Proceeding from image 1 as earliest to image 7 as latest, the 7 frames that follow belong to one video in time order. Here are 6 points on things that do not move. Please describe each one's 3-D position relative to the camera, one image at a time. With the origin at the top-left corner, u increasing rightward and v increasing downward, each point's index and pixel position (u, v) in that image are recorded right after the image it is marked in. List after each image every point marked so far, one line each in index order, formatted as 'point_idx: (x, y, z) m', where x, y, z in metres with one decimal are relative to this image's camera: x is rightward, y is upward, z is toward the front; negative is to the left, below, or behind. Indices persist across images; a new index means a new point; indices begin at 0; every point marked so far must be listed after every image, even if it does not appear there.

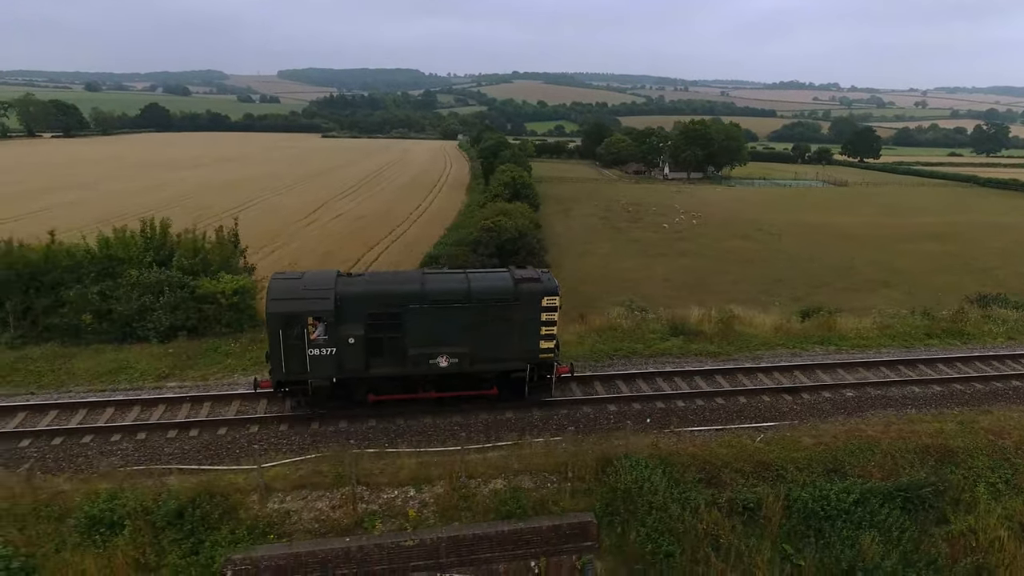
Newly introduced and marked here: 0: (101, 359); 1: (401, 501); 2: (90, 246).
0: (-10.5, -1.8, +14.3) m
1: (-2.0, -4.0, +10.5) m
2: (-12.5, +1.2, +16.6) m
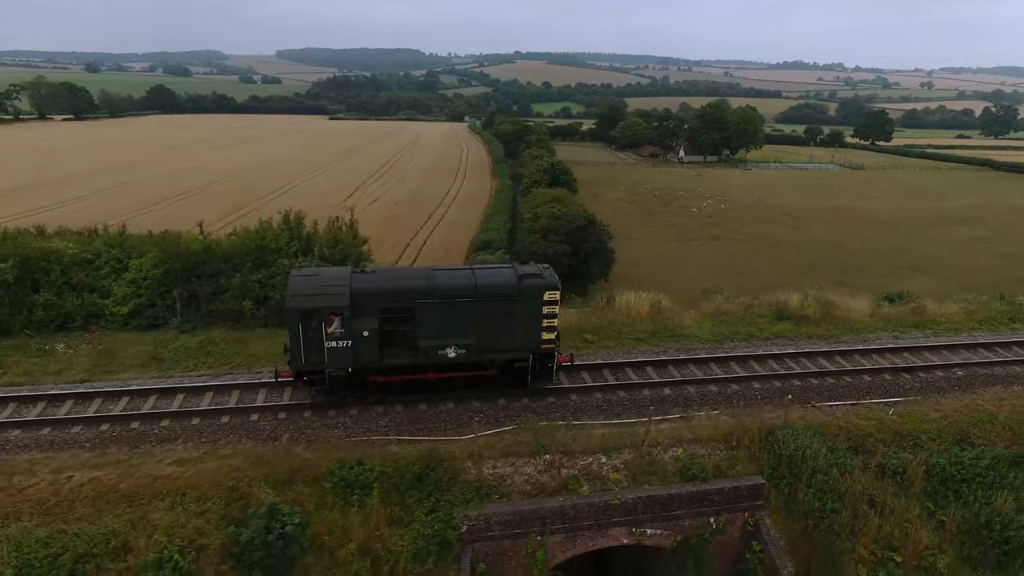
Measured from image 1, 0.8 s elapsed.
0: (-6.6, -1.5, +15.5) m
1: (+1.9, -3.8, +11.8) m
2: (-8.6, +1.6, +17.8) m
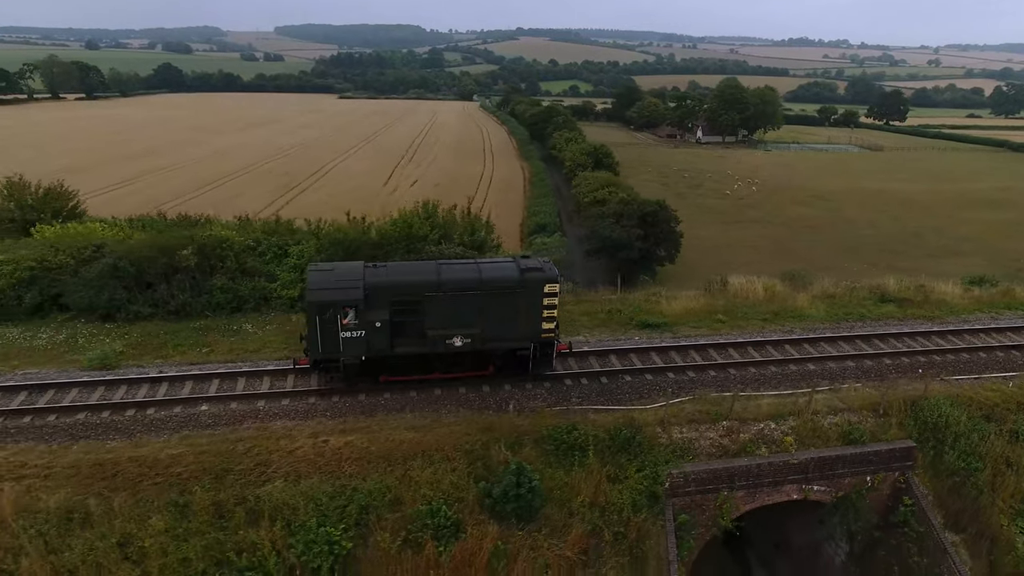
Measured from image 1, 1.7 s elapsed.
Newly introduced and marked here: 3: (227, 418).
0: (-2.2, -1.1, +17.0) m
1: (+6.3, -3.5, +13.4) m
2: (-4.3, +2.1, +19.1) m
3: (-6.3, -3.0, +12.8) m
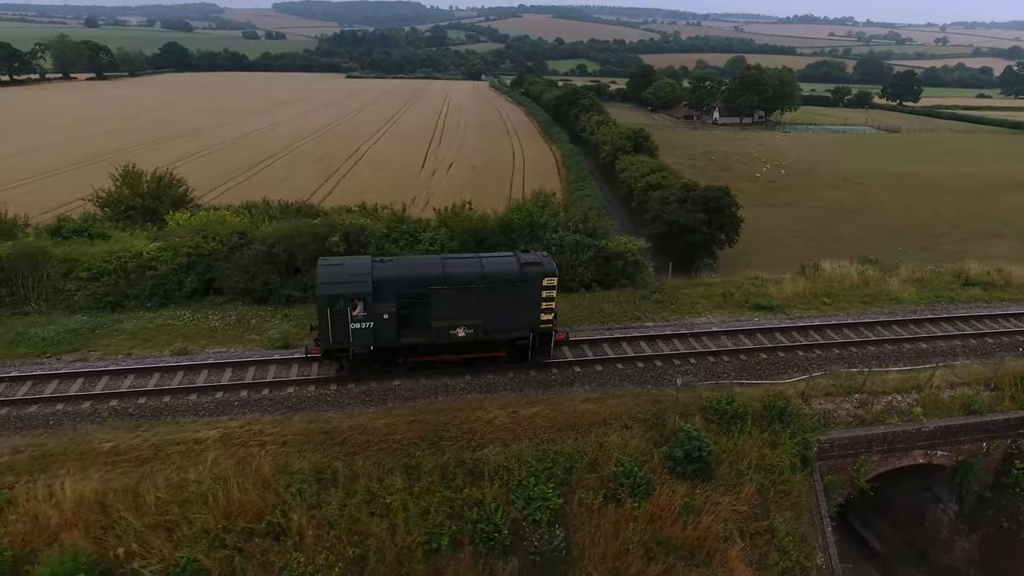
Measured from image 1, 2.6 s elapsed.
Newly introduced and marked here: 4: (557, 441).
0: (+1.9, -0.6, +18.3) m
1: (+10.4, -3.1, +14.9) m
2: (-0.2, +2.7, +20.3) m
3: (-2.2, -2.7, +14.2) m
4: (+1.1, -3.6, +12.9) m
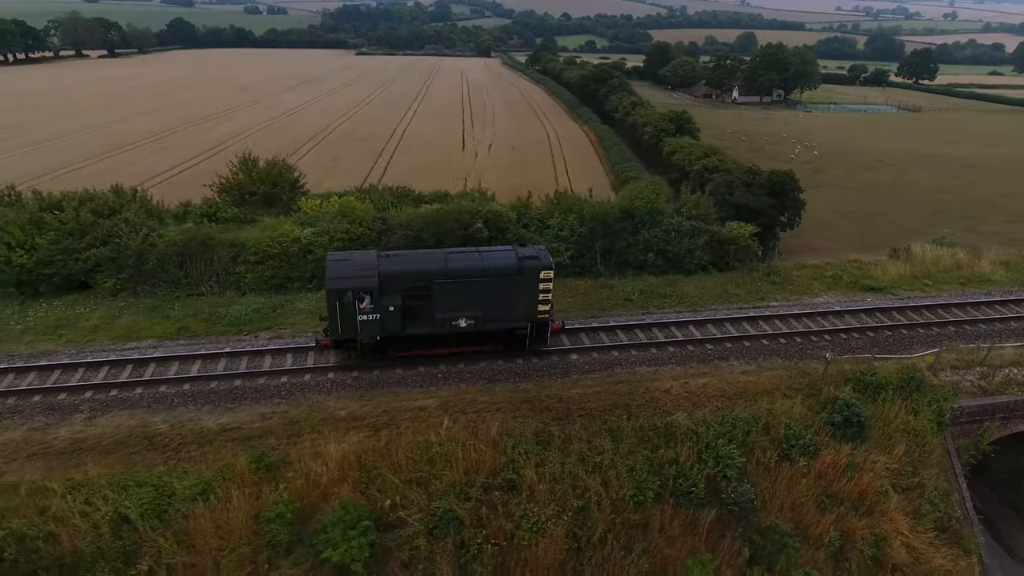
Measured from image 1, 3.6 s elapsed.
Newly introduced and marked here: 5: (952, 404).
0: (+6.5, 0.0, +19.8) m
1: (+15.0, -2.6, +16.5) m
2: (+4.5, +3.4, +21.6) m
3: (+2.5, -2.2, +15.7) m
4: (+5.7, -3.2, +14.5) m
5: (+12.3, -3.2, +15.4) m
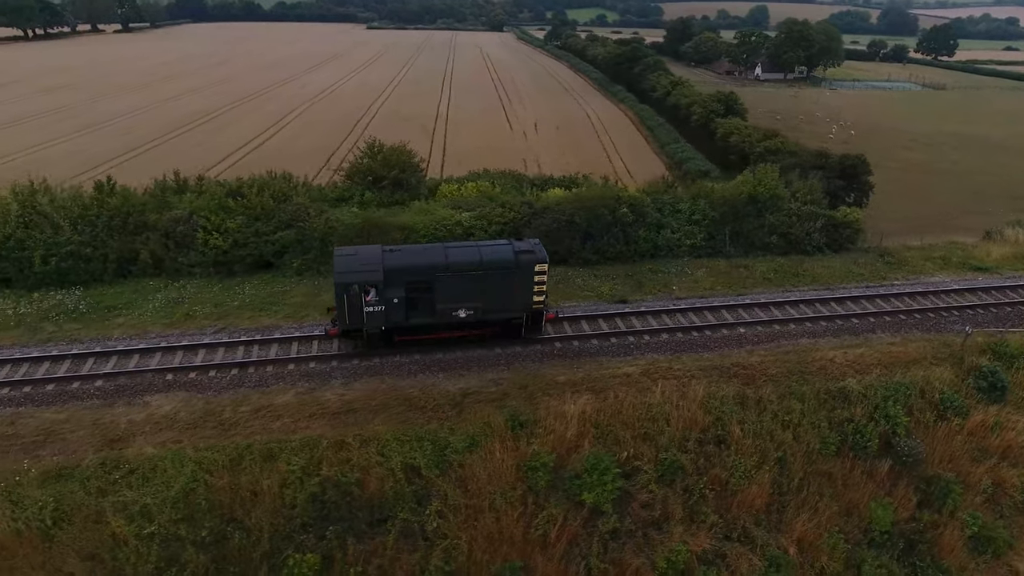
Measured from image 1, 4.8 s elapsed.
0: (+12.0, +0.8, +21.6) m
1: (+20.6, -1.9, +18.5) m
2: (+9.9, +4.3, +23.3) m
3: (+8.0, -1.6, +17.6) m
4: (+11.3, -2.6, +16.5) m
5: (+17.8, -2.6, +17.4) m
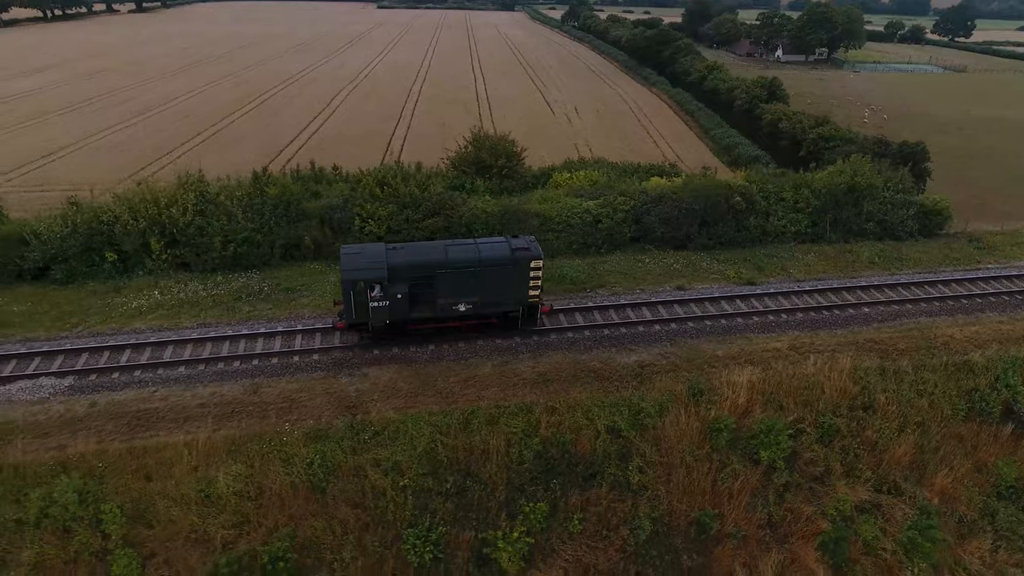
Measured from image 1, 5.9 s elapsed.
0: (+17.1, +1.5, +23.4) m
1: (+25.7, -1.3, +20.4) m
2: (+15.1, +5.0, +24.9) m
3: (+13.1, -1.0, +19.5) m
4: (+16.4, -2.1, +18.4) m
5: (+23.0, -2.0, +19.3) m
